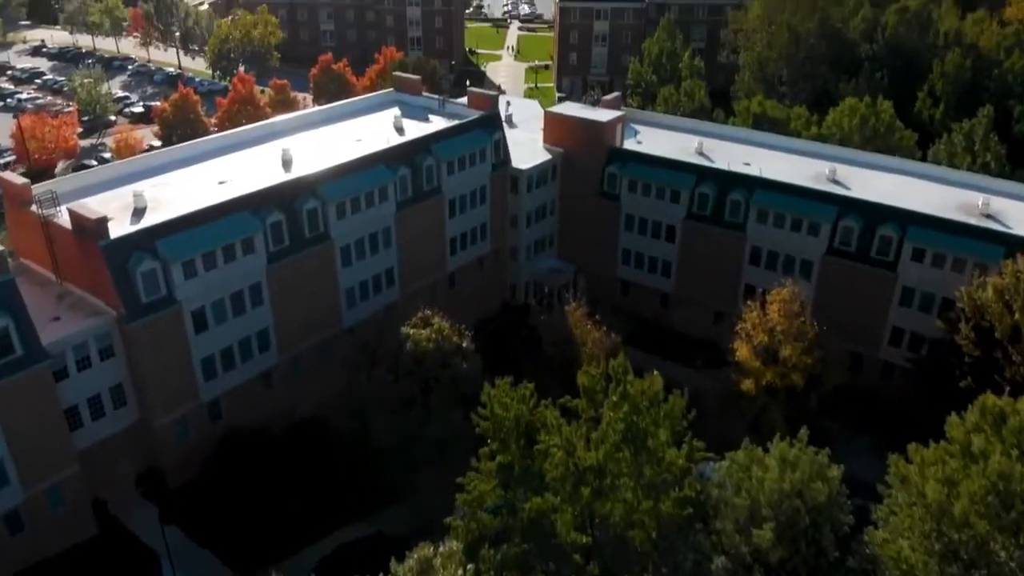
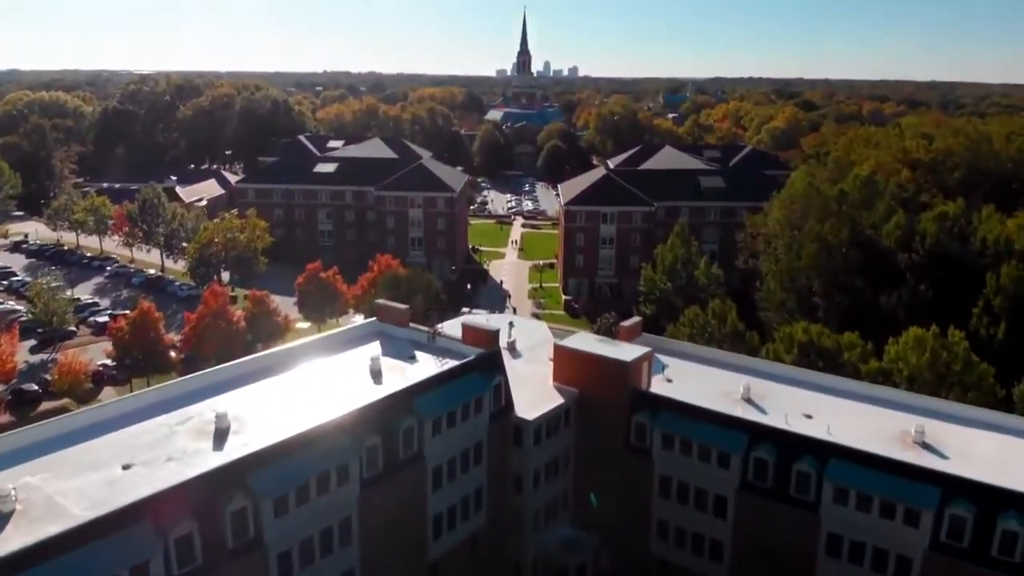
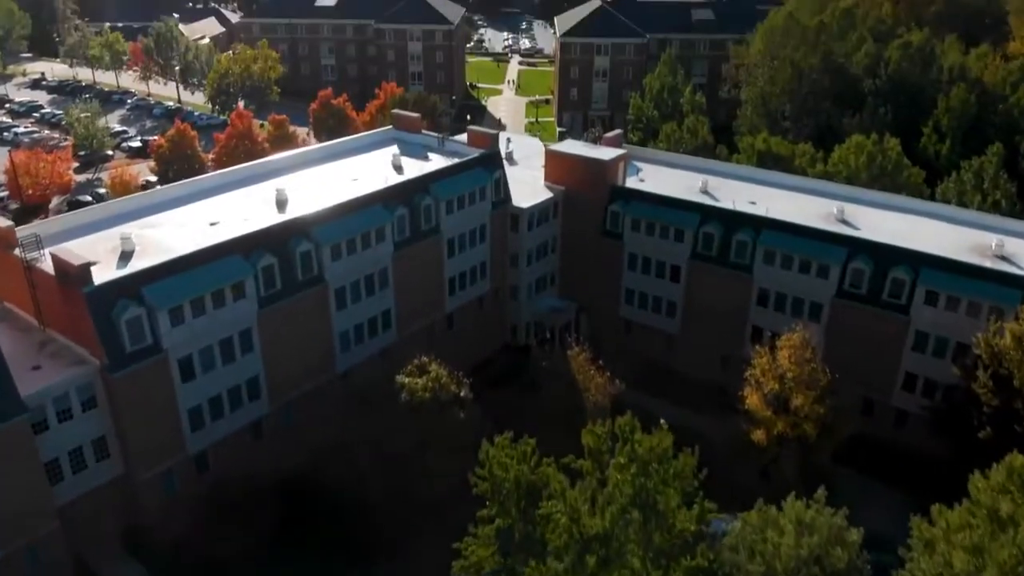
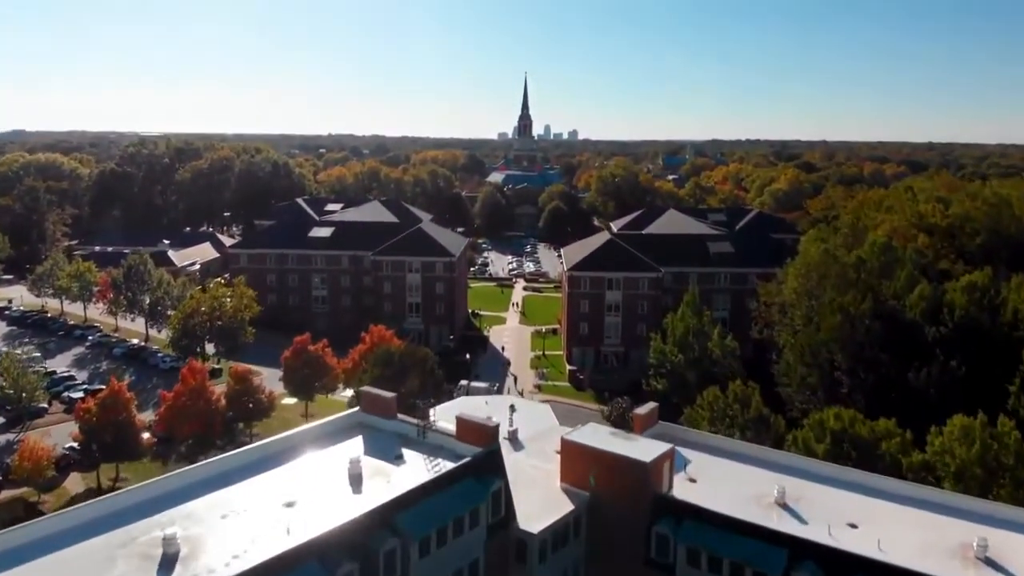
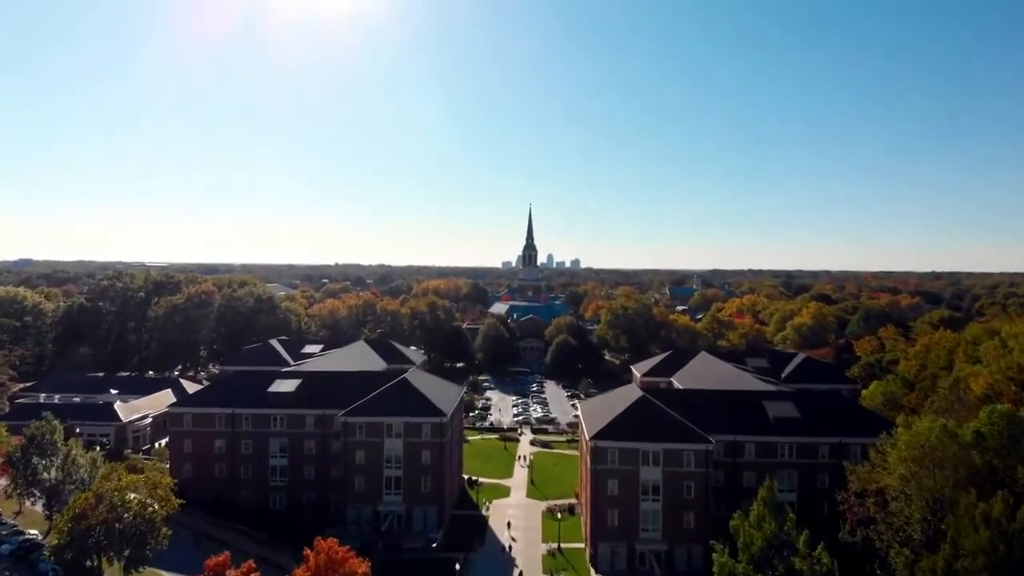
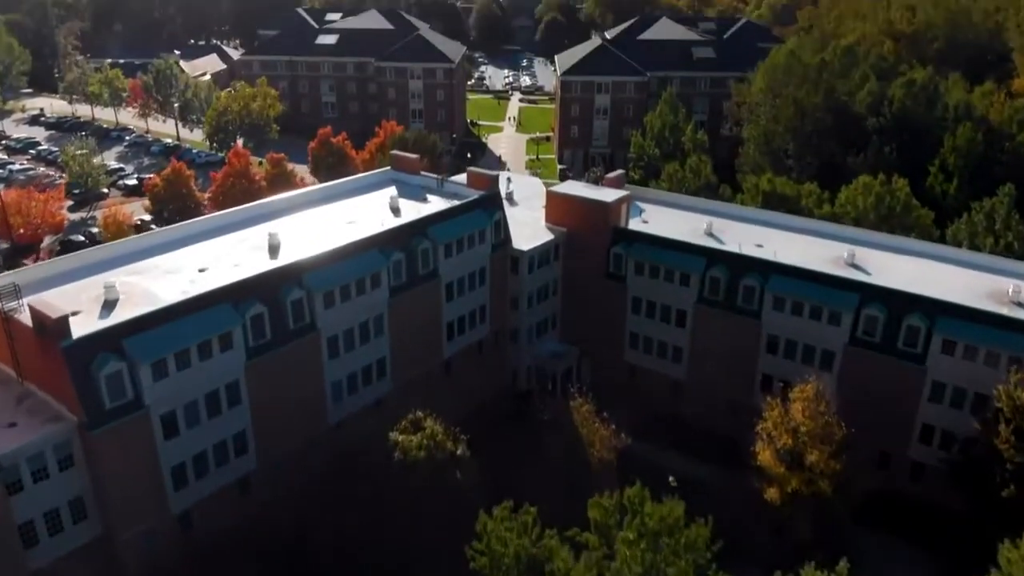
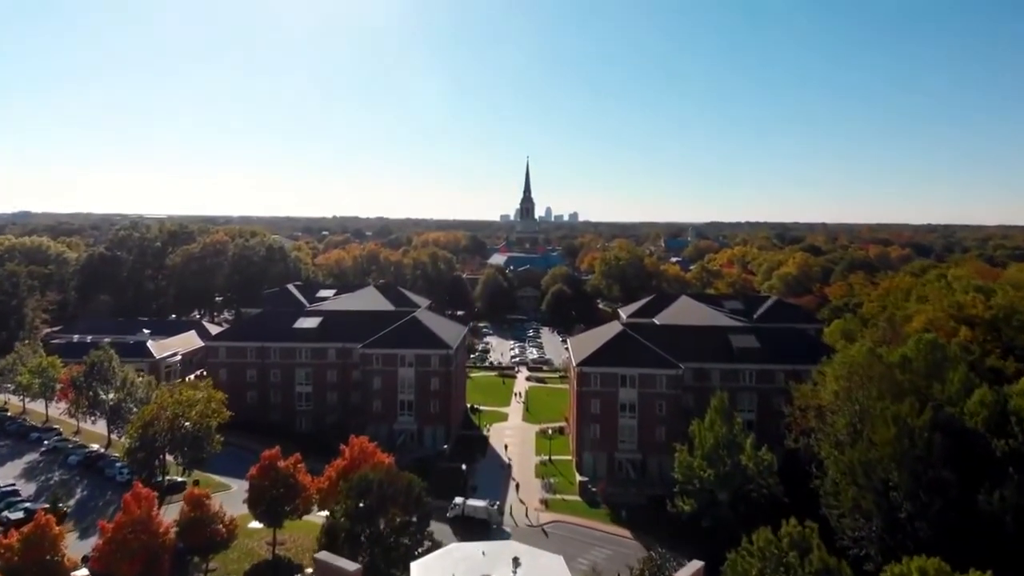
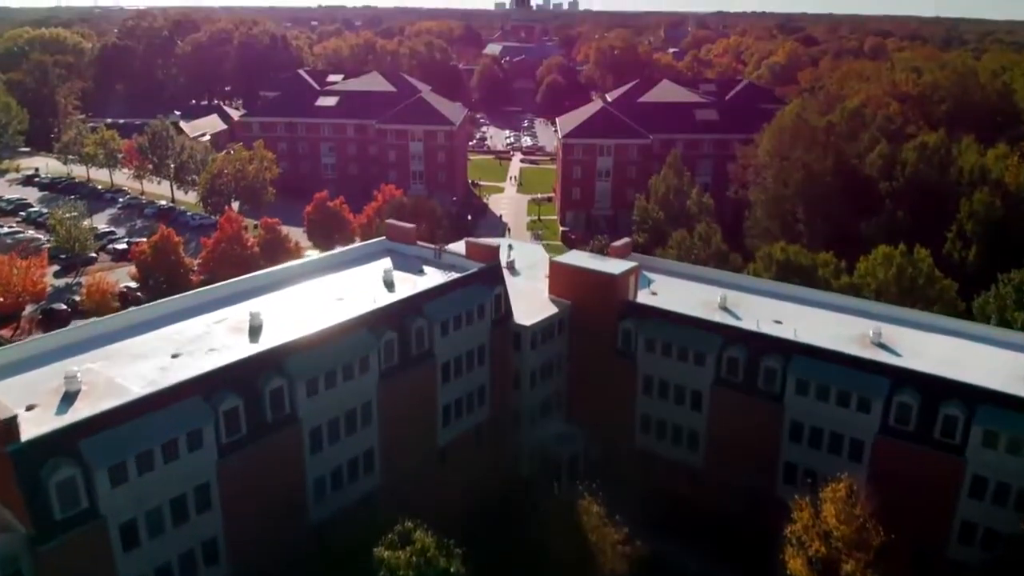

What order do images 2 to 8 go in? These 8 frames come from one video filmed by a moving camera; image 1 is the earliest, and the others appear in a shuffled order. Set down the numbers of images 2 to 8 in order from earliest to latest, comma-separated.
3, 6, 8, 2, 4, 7, 5
